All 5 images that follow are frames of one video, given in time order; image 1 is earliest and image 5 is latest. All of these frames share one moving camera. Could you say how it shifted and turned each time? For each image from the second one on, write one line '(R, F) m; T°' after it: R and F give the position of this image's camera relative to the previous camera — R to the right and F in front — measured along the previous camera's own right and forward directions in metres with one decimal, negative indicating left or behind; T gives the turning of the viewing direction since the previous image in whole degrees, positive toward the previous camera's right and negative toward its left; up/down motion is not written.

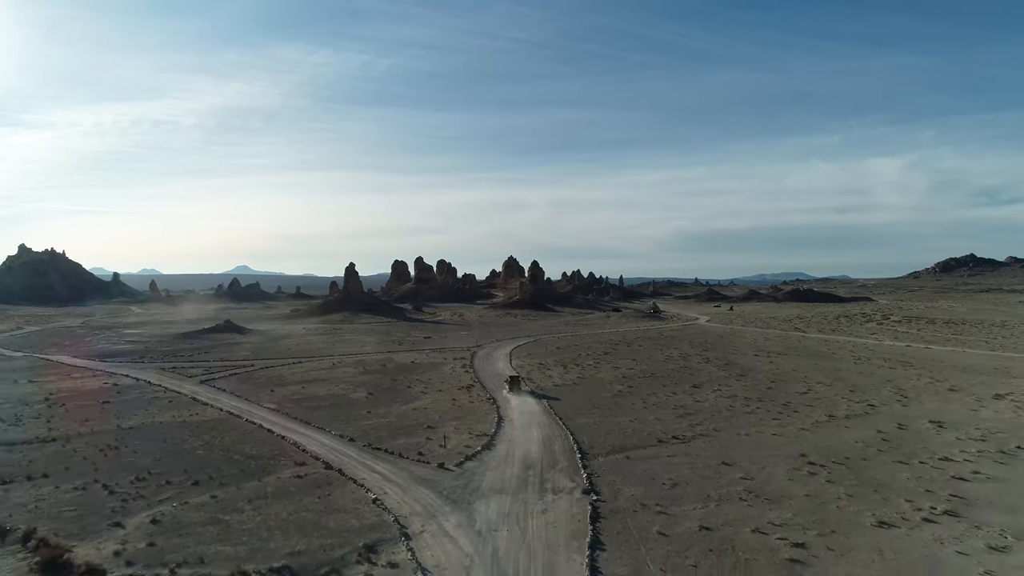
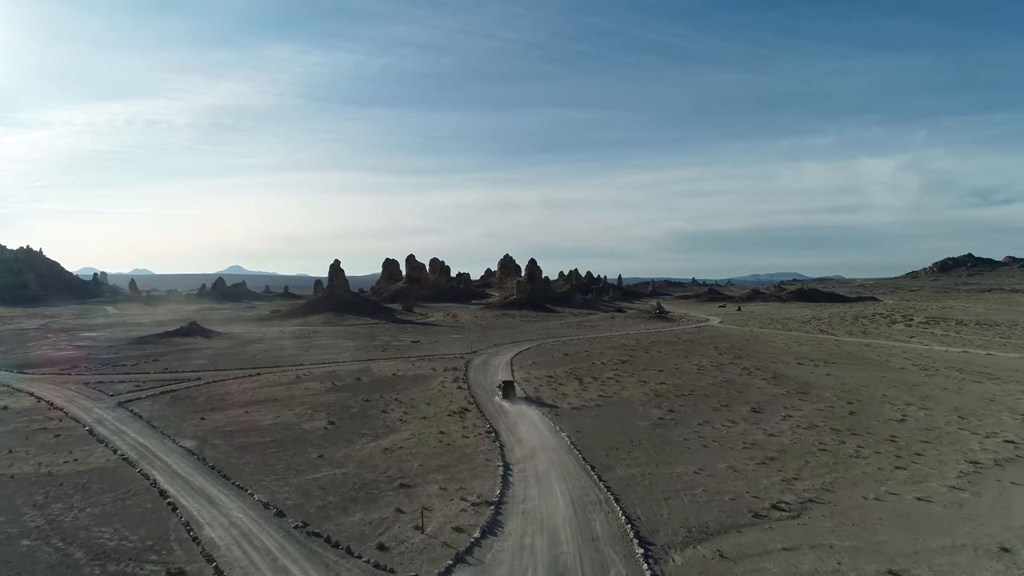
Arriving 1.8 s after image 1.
(-0.5, +7.3) m; +1°
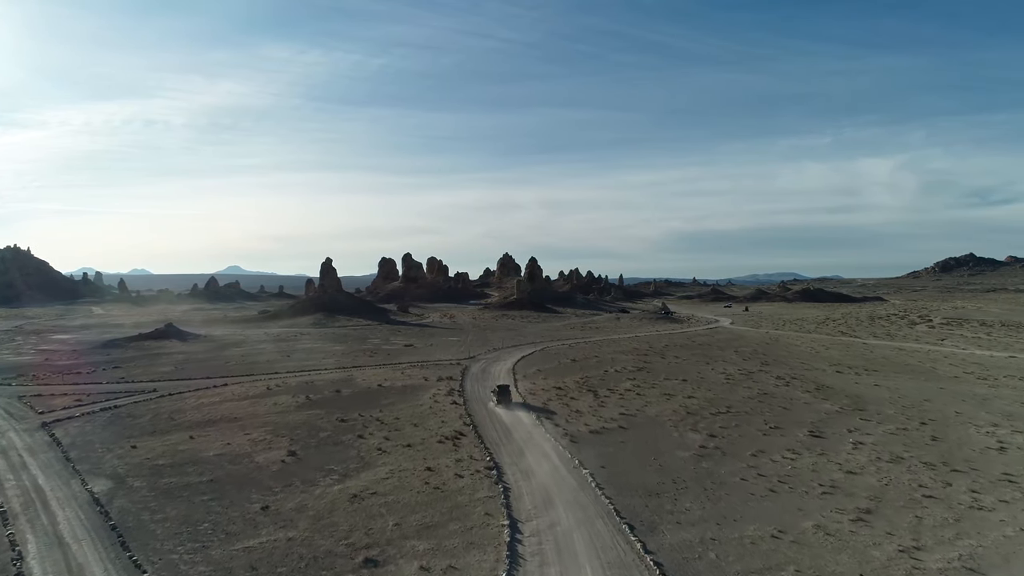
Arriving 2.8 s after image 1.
(-0.2, +4.5) m; 0°
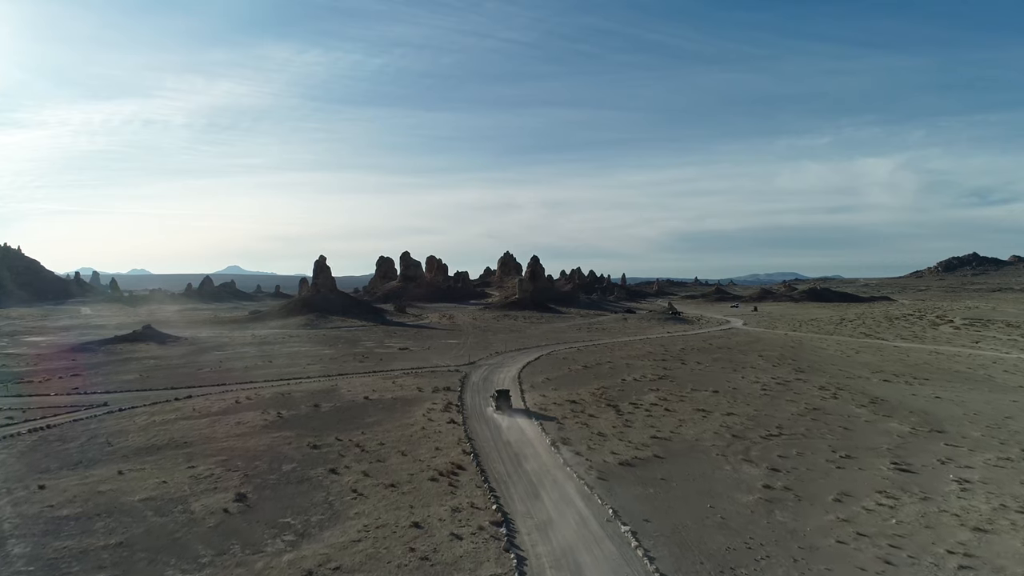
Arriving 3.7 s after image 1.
(-0.3, +4.1) m; 0°
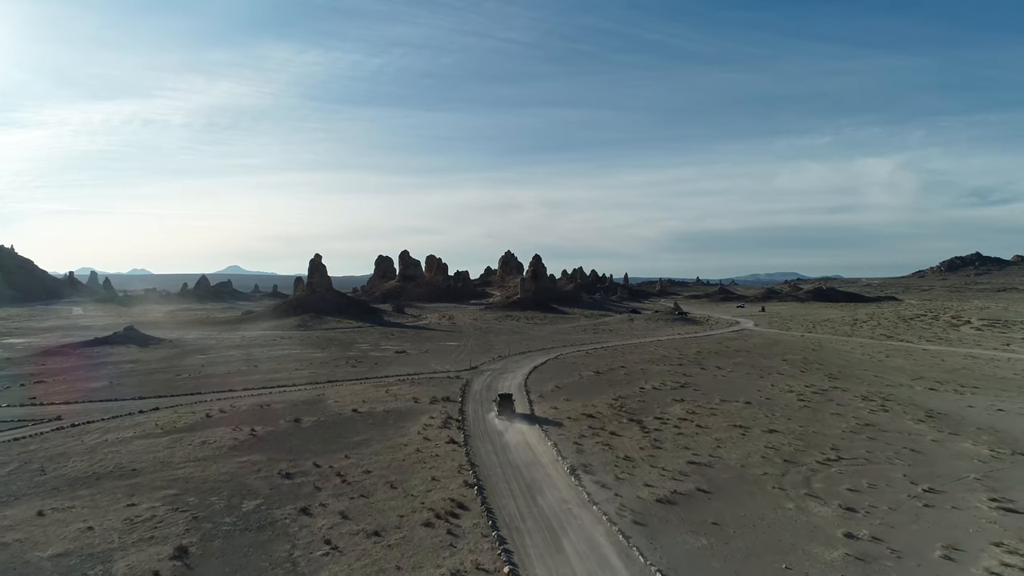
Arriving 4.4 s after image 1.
(-0.3, +3.1) m; 0°
